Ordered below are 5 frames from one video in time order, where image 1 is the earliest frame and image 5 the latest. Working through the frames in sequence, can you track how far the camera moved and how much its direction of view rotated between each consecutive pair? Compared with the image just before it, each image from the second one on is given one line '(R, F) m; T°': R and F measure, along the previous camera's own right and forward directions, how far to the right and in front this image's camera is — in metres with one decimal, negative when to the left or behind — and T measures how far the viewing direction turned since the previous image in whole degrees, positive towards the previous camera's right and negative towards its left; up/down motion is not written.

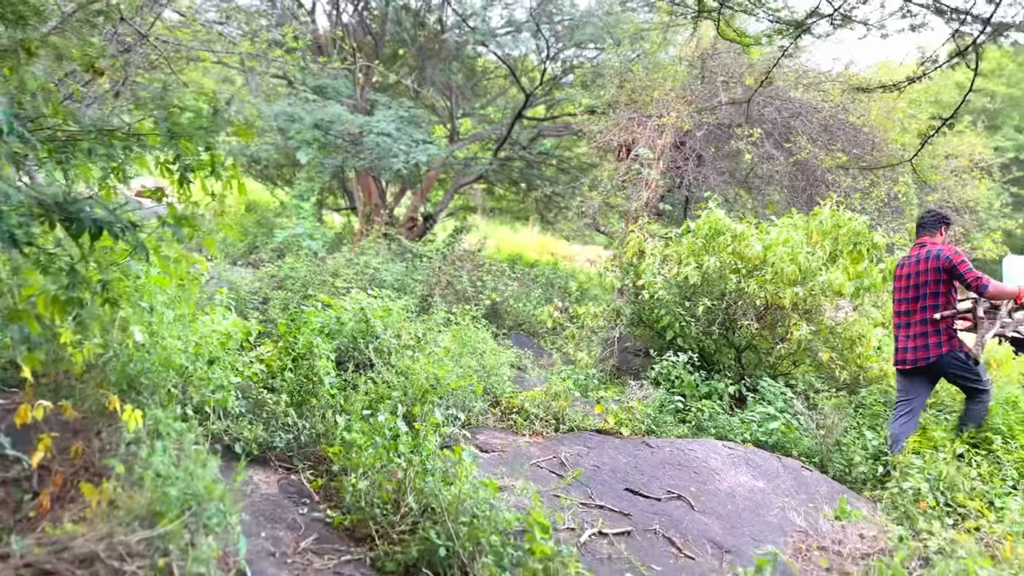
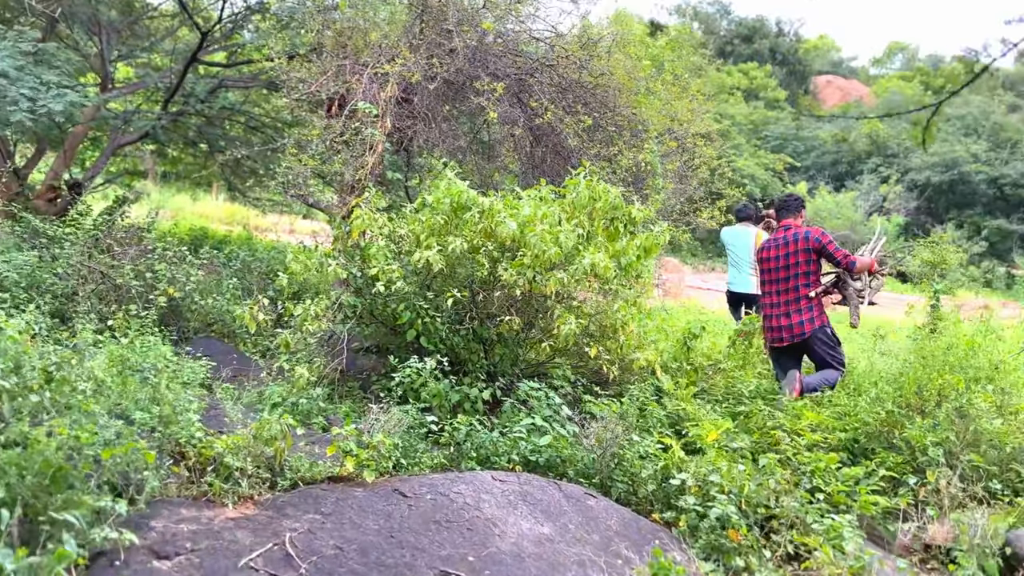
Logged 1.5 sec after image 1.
(0.0, +1.3) m; +21°
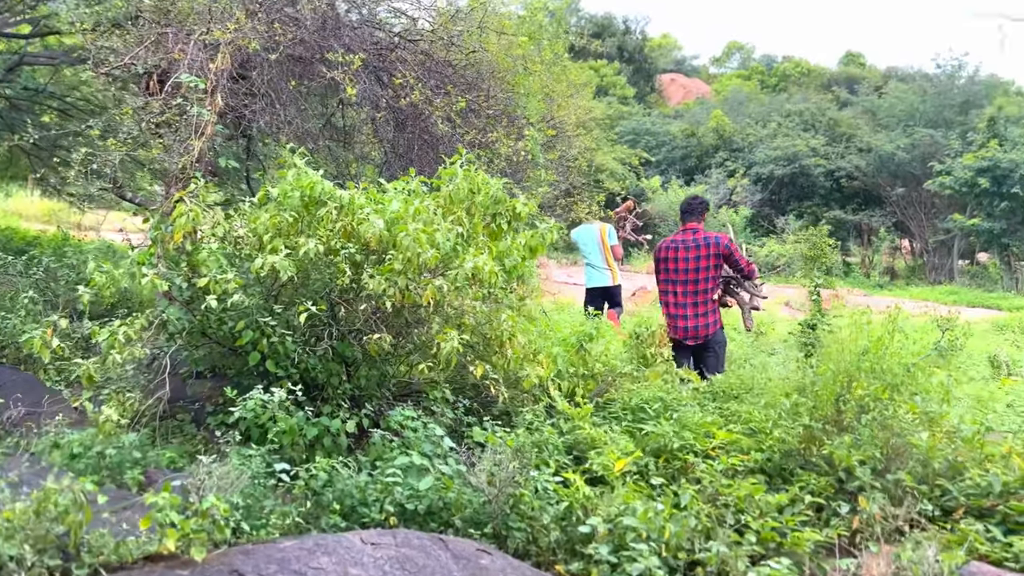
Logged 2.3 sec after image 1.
(0.0, +0.7) m; +10°
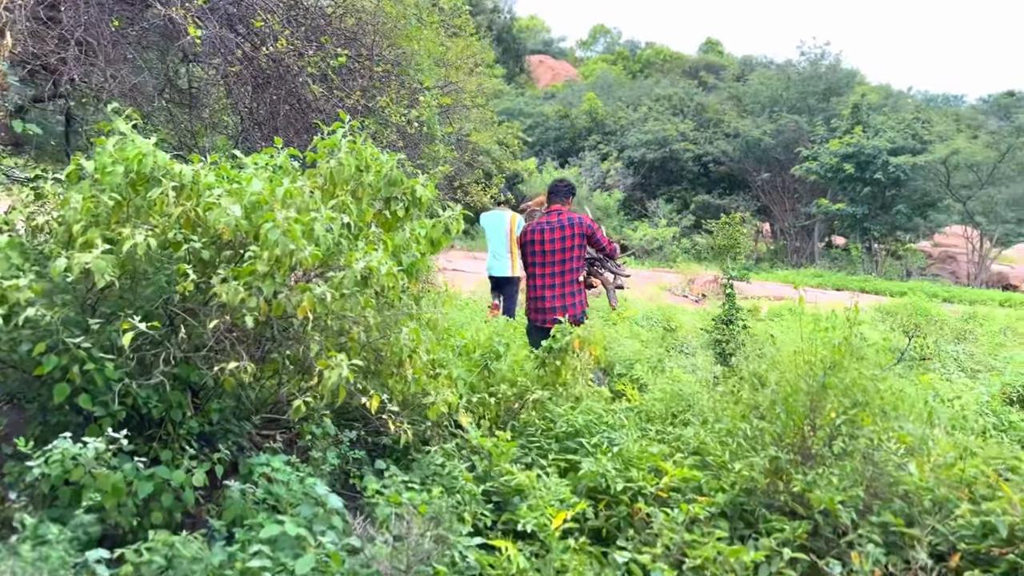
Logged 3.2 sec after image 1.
(-0.1, +0.8) m; +9°
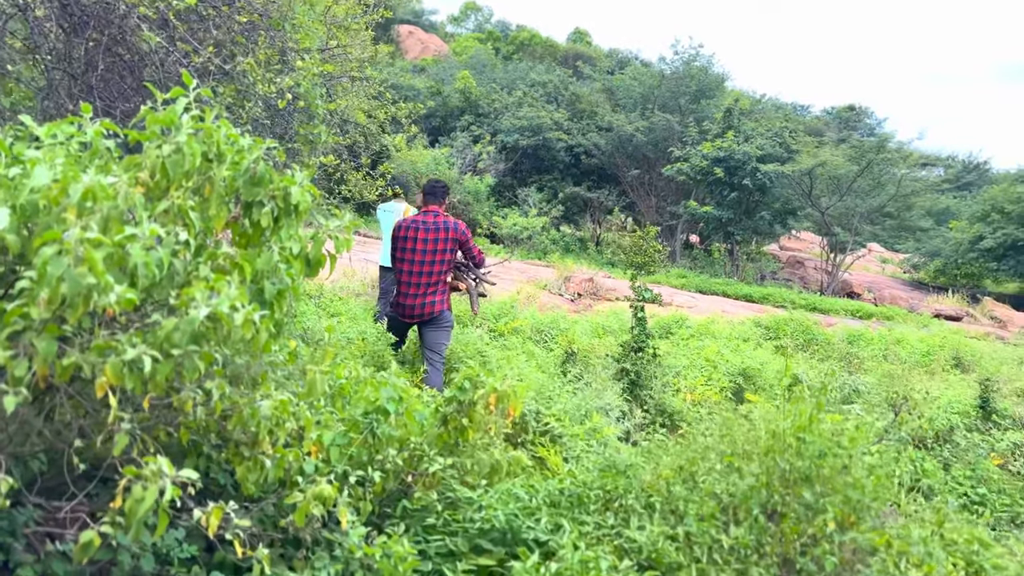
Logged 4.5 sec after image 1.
(-0.2, +0.9) m; +10°
